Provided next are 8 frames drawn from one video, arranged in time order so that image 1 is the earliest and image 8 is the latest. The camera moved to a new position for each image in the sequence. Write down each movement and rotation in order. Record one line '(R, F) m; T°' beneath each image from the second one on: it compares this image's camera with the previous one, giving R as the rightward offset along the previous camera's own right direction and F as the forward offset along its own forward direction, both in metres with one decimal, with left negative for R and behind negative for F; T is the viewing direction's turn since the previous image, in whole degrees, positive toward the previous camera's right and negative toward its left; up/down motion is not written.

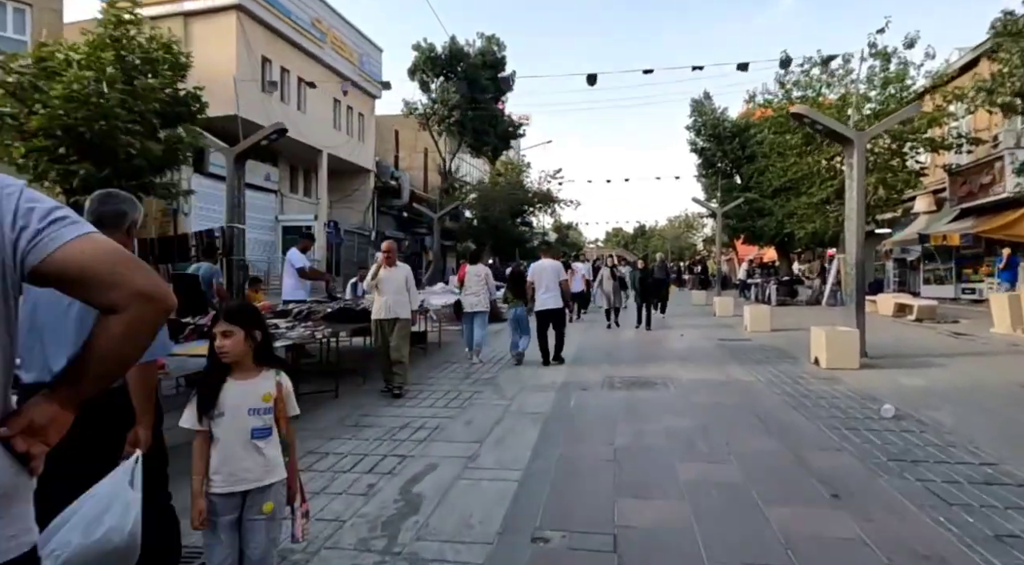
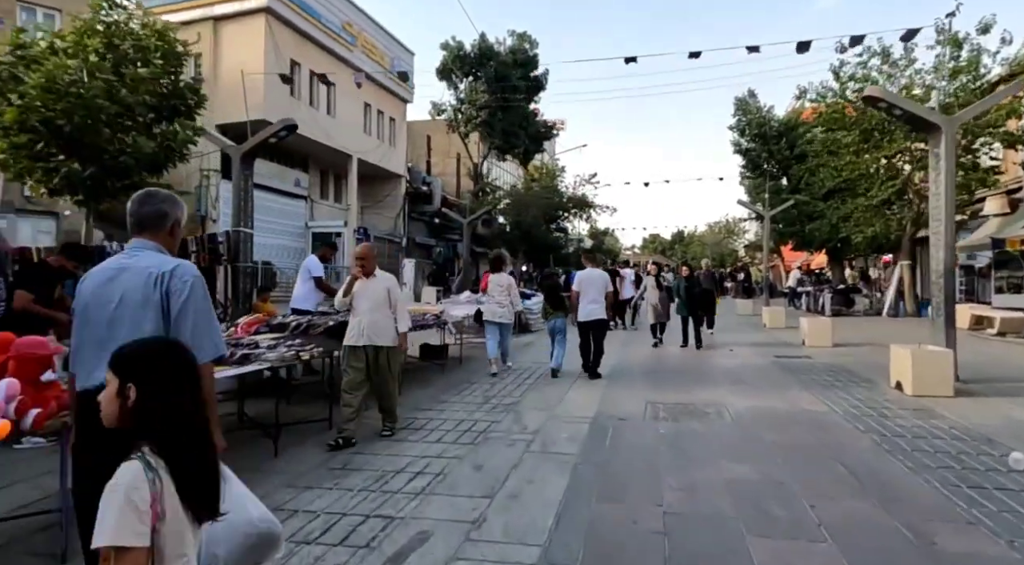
(+0.1, +1.2) m; -3°
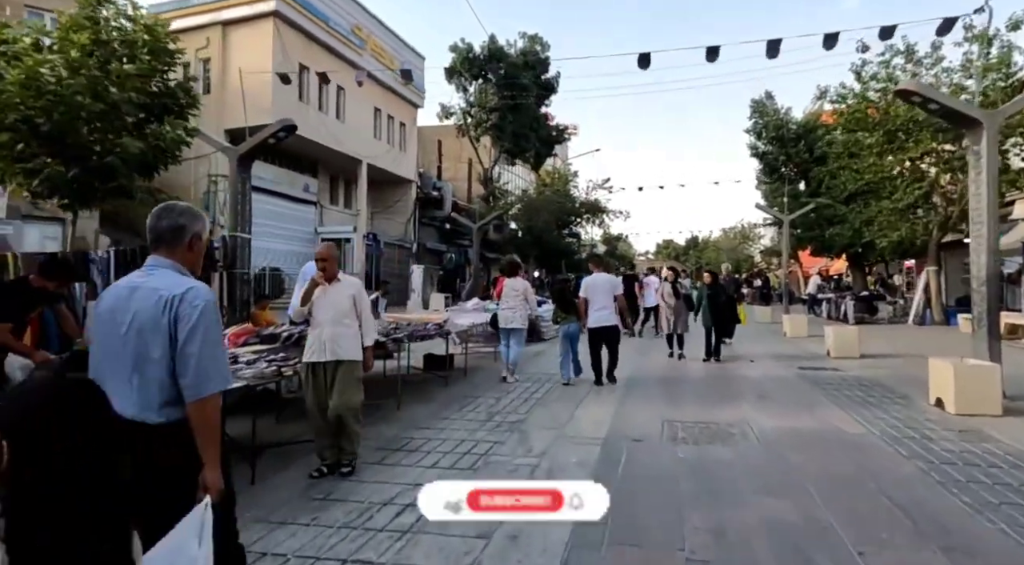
(+0.1, +0.6) m; -1°
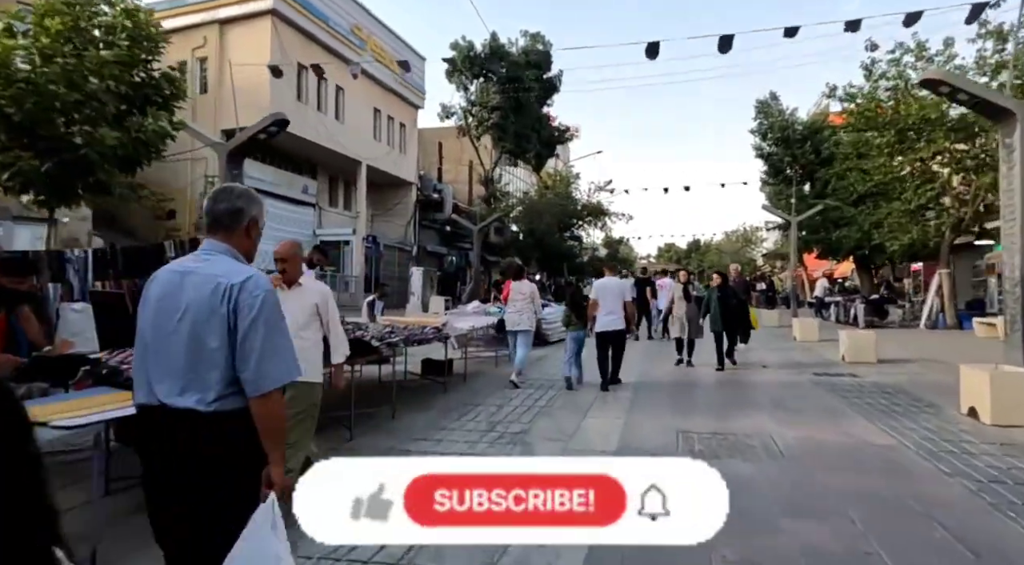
(0.0, +0.5) m; 0°
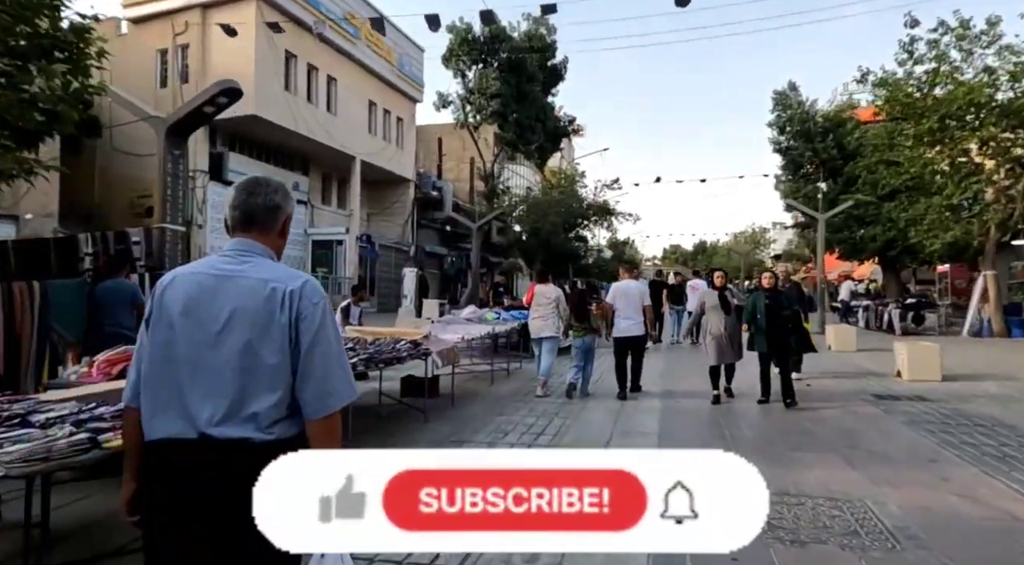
(+0.1, +1.7) m; 0°
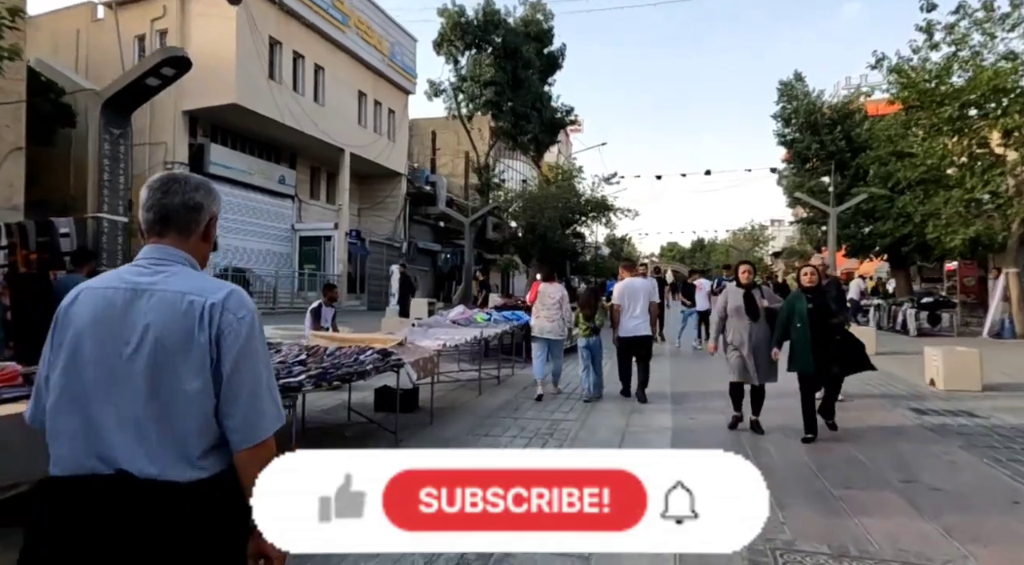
(+0.1, +1.1) m; 0°
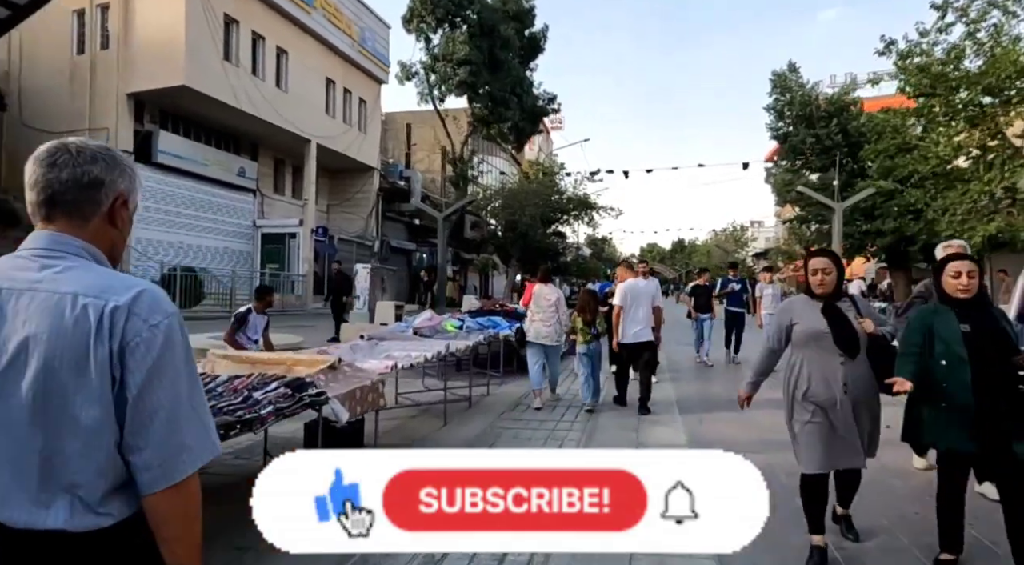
(+0.1, +1.8) m; +2°
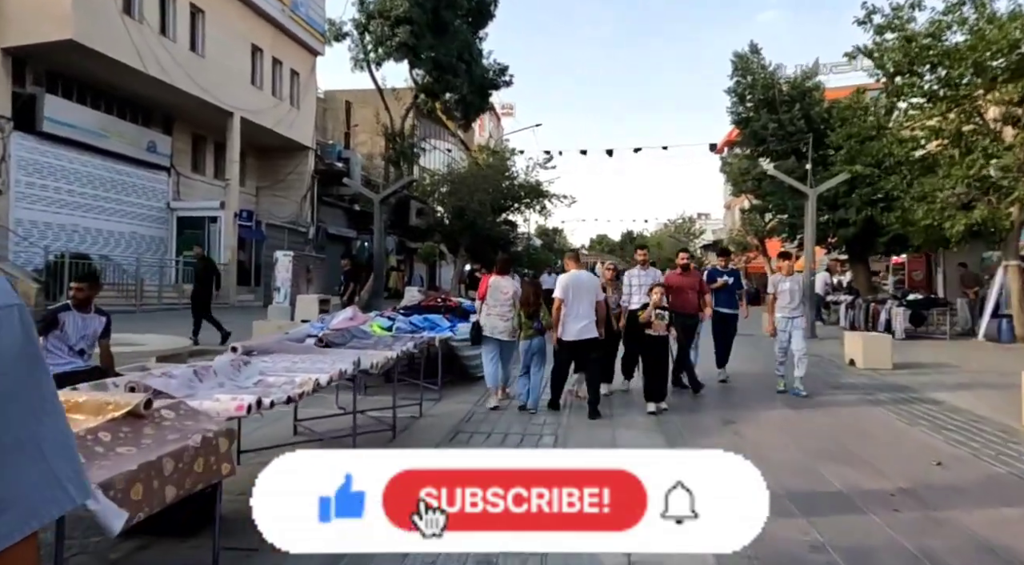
(+0.1, +2.0) m; +4°
